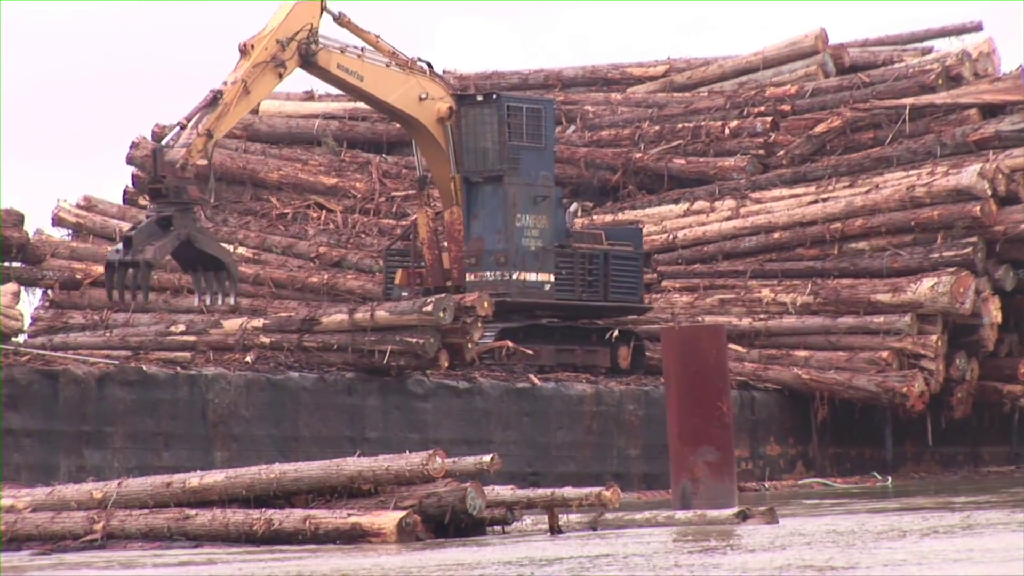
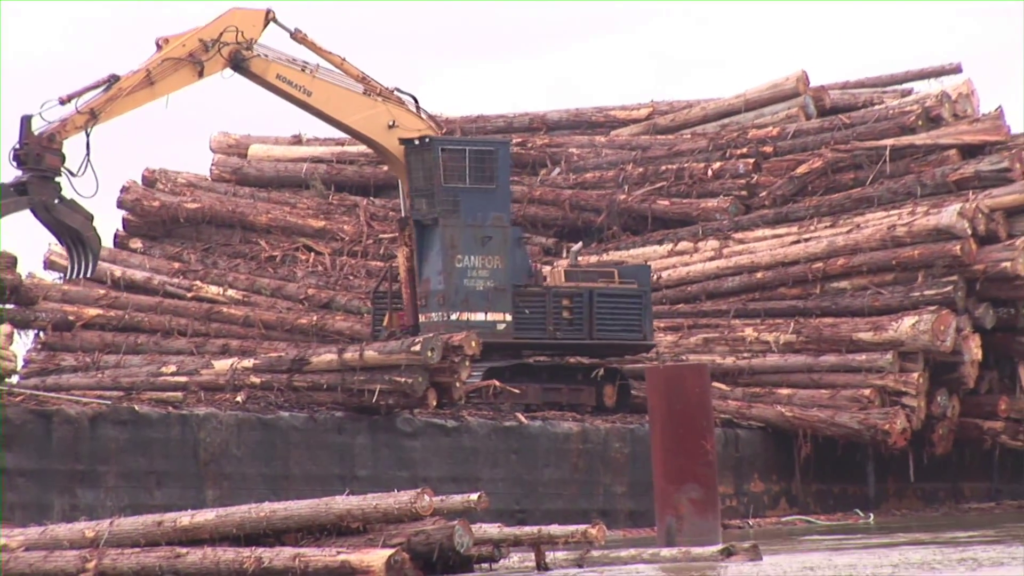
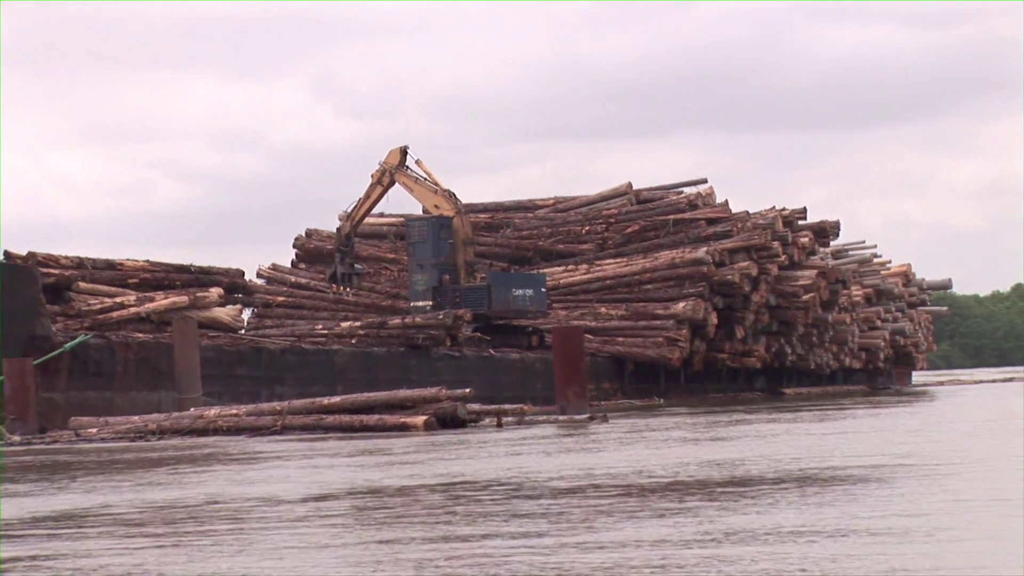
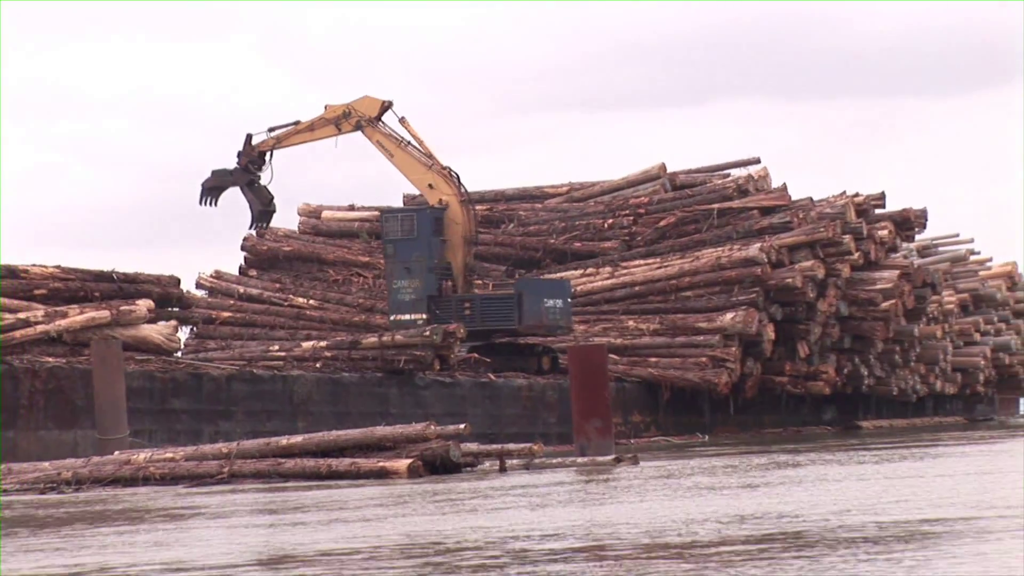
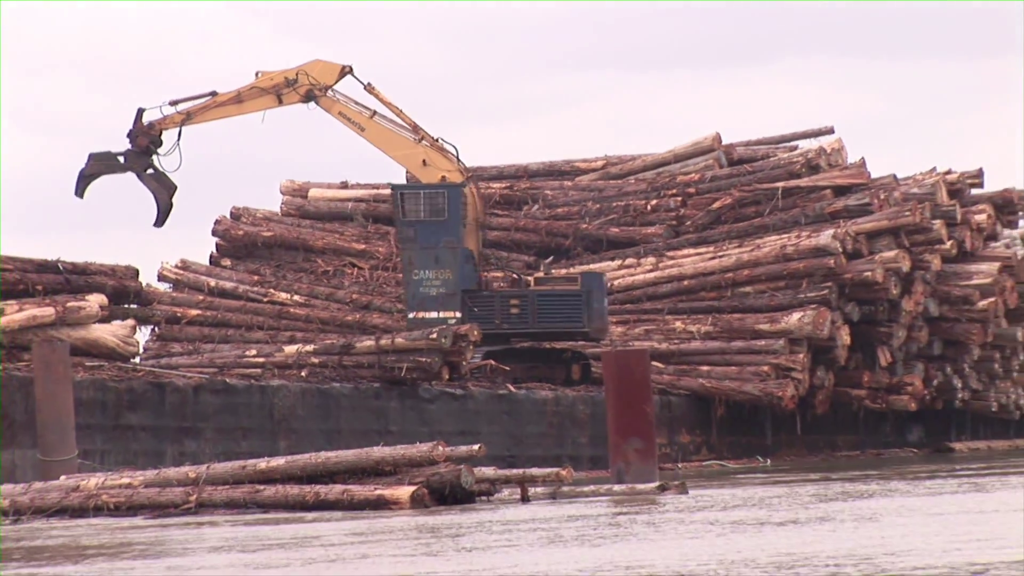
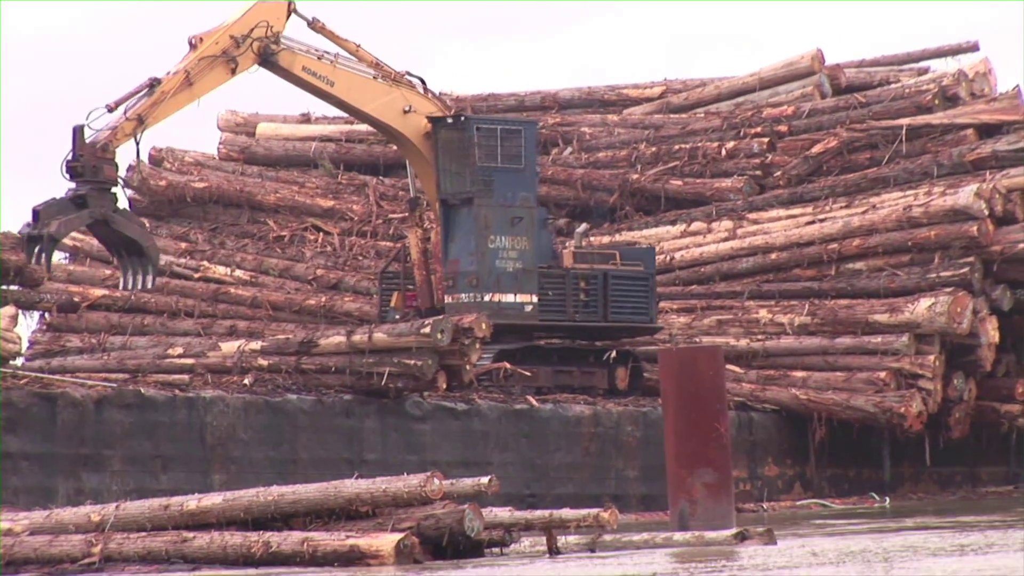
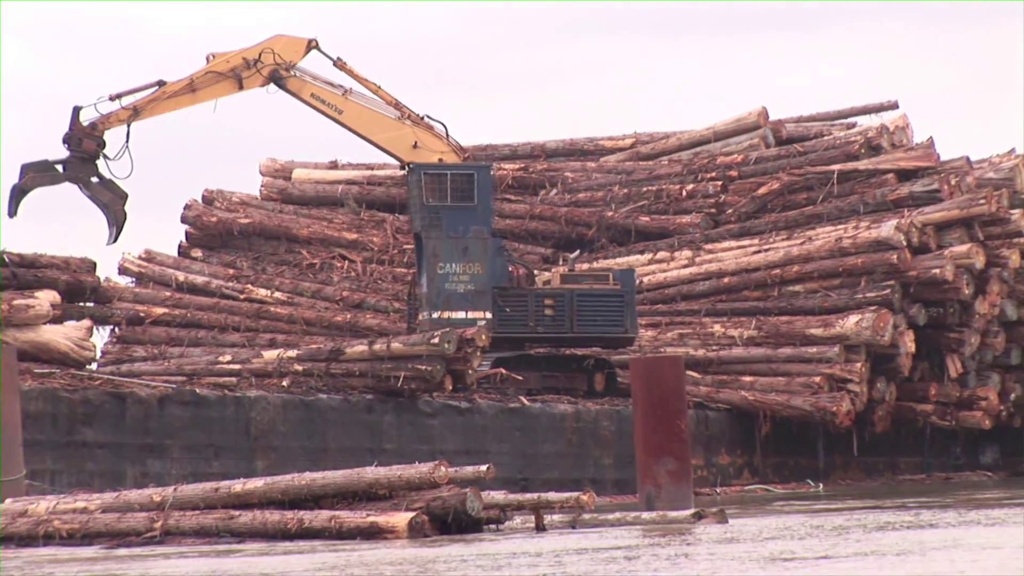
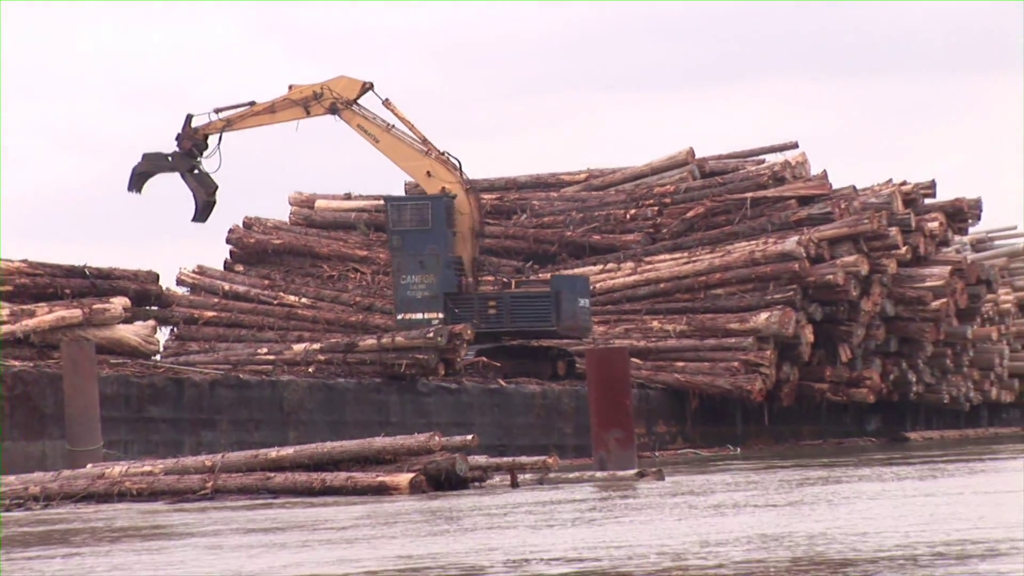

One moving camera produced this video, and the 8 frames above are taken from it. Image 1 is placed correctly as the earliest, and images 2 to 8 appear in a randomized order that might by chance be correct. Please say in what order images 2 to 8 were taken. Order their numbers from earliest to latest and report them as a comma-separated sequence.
6, 2, 7, 5, 8, 4, 3
